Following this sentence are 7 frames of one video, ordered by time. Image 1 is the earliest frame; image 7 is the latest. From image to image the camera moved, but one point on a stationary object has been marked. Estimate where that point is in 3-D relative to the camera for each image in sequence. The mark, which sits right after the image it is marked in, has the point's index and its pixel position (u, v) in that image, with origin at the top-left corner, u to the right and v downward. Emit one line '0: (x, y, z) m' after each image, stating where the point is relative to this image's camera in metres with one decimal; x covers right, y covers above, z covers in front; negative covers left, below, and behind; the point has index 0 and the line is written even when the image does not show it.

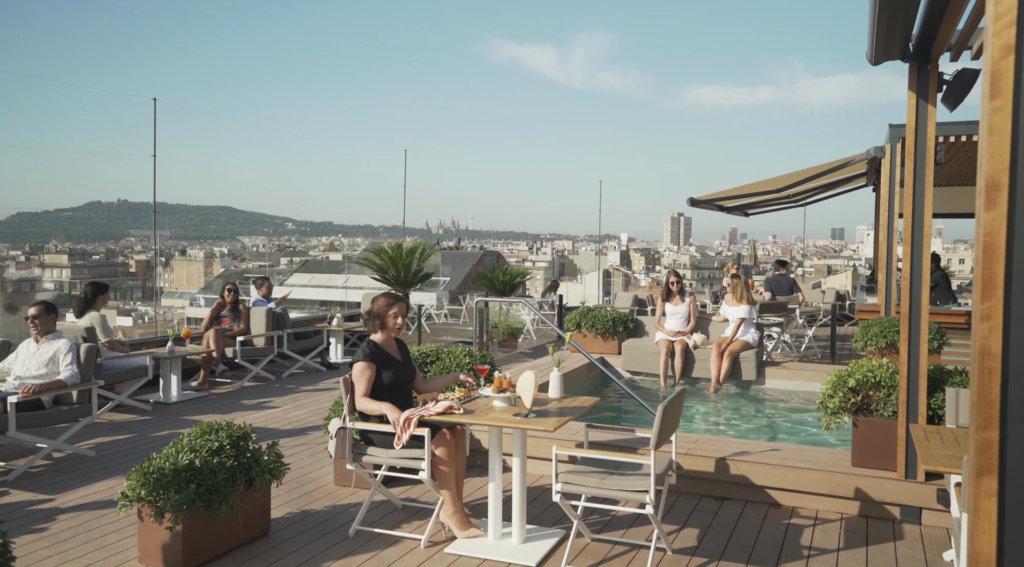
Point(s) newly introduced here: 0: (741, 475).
0: (+1.4, -1.2, +4.8) m
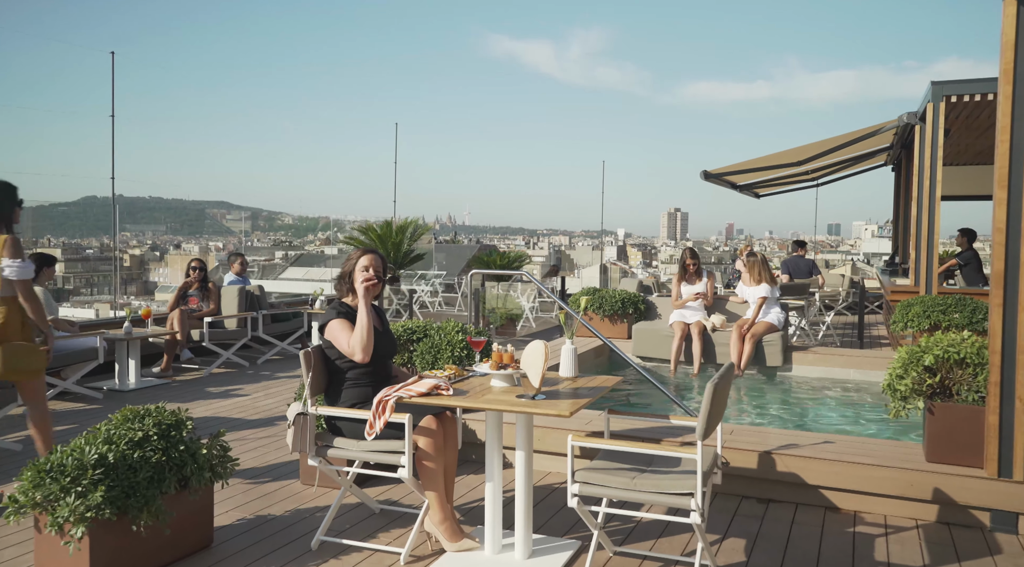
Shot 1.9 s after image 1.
0: (+1.4, -1.0, +4.0) m
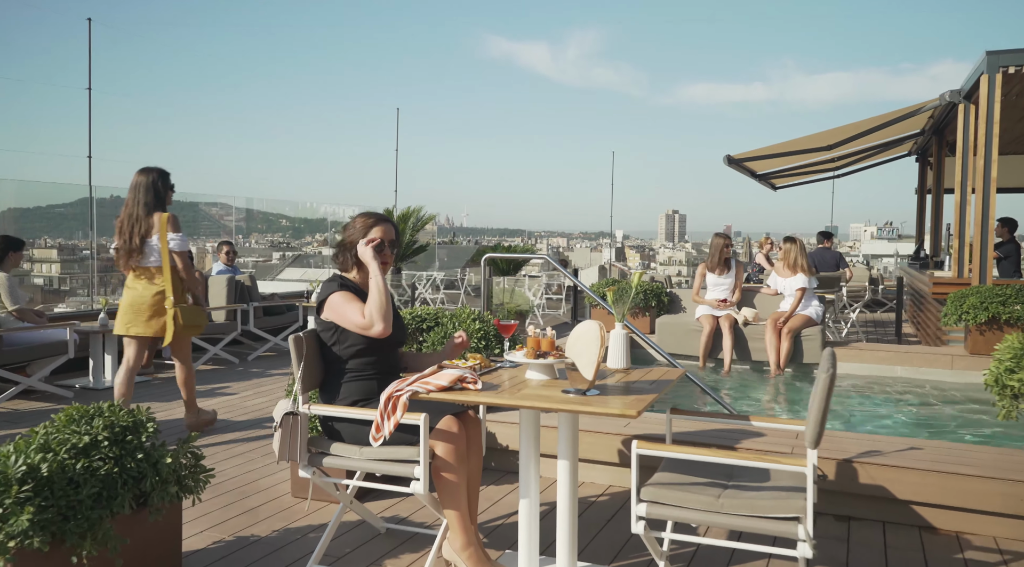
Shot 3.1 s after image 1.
0: (+1.6, -0.9, +3.3) m
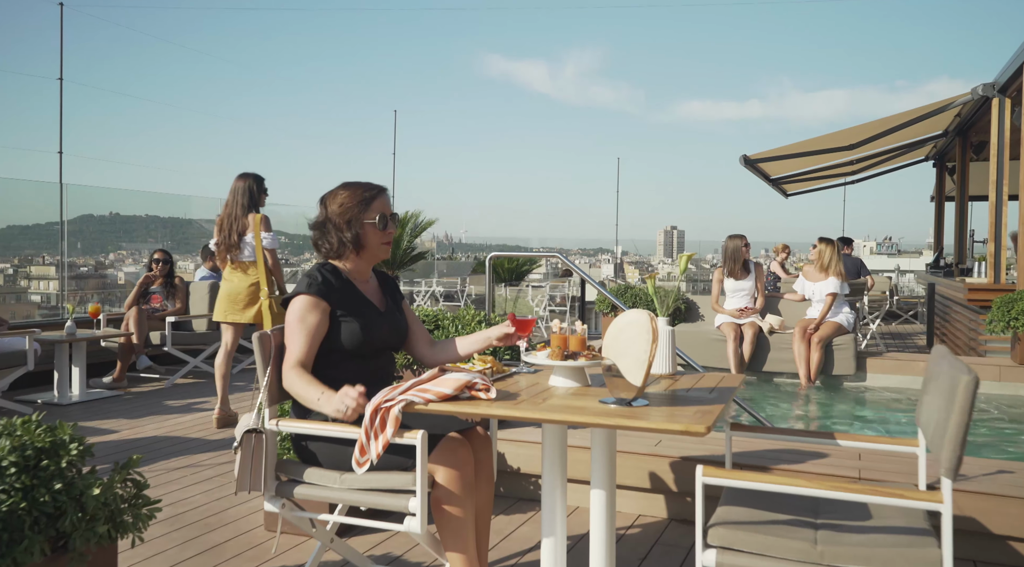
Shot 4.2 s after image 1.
0: (+1.6, -0.8, +2.8) m
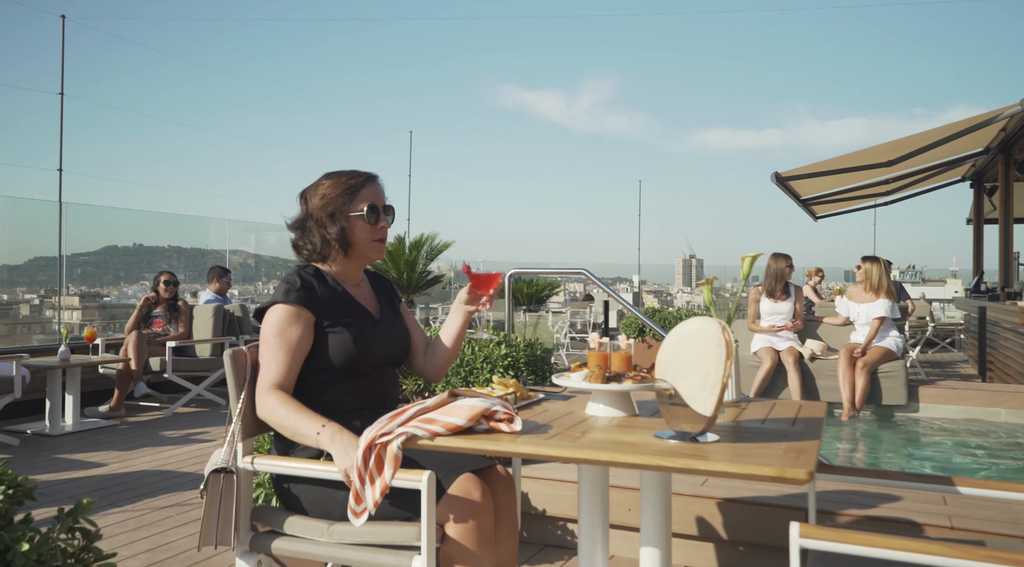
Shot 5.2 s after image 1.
0: (+1.7, -0.9, +2.3) m
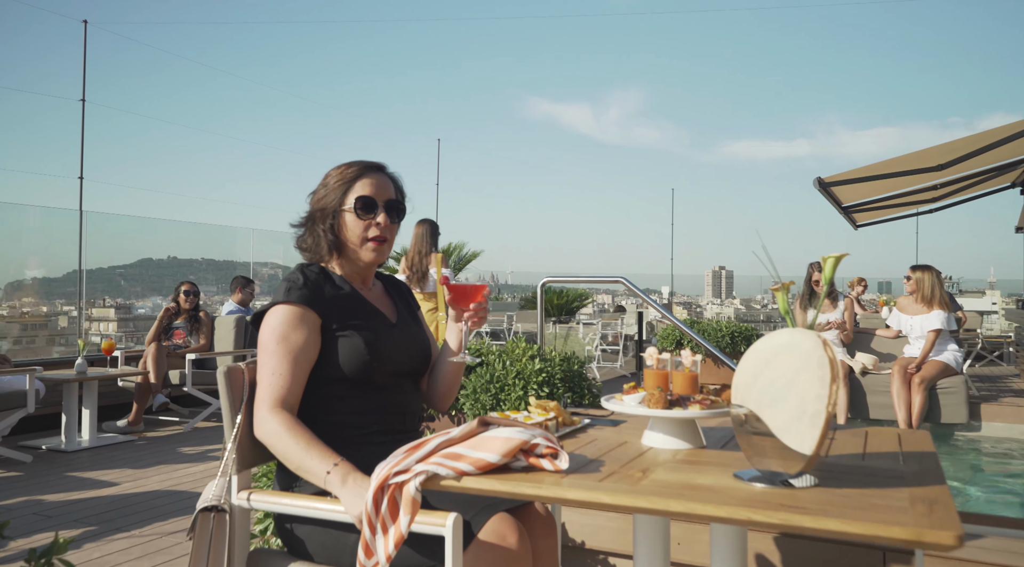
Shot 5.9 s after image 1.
0: (+1.8, -0.9, +1.9) m
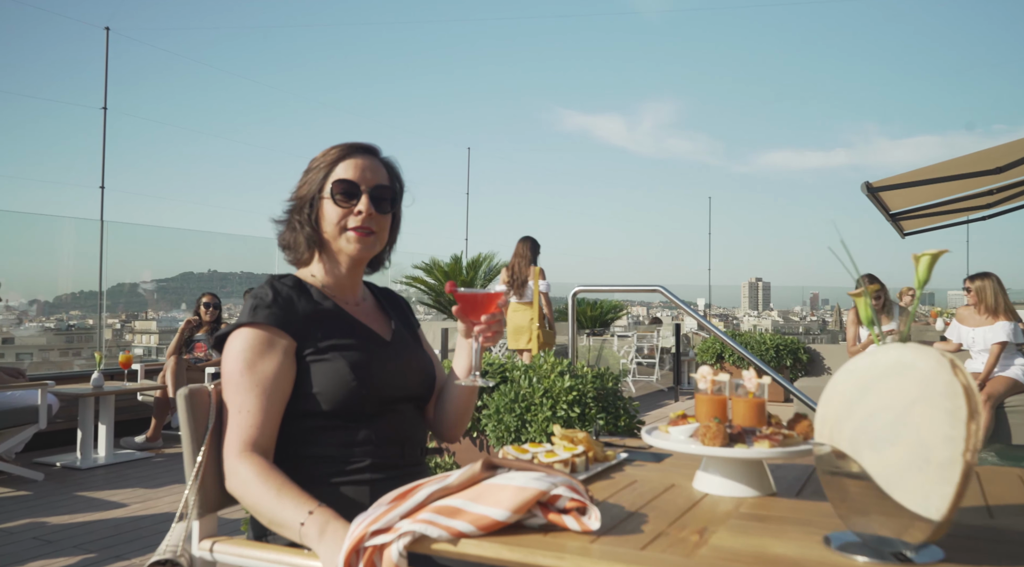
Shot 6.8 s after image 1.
0: (+1.8, -0.9, +1.6) m
